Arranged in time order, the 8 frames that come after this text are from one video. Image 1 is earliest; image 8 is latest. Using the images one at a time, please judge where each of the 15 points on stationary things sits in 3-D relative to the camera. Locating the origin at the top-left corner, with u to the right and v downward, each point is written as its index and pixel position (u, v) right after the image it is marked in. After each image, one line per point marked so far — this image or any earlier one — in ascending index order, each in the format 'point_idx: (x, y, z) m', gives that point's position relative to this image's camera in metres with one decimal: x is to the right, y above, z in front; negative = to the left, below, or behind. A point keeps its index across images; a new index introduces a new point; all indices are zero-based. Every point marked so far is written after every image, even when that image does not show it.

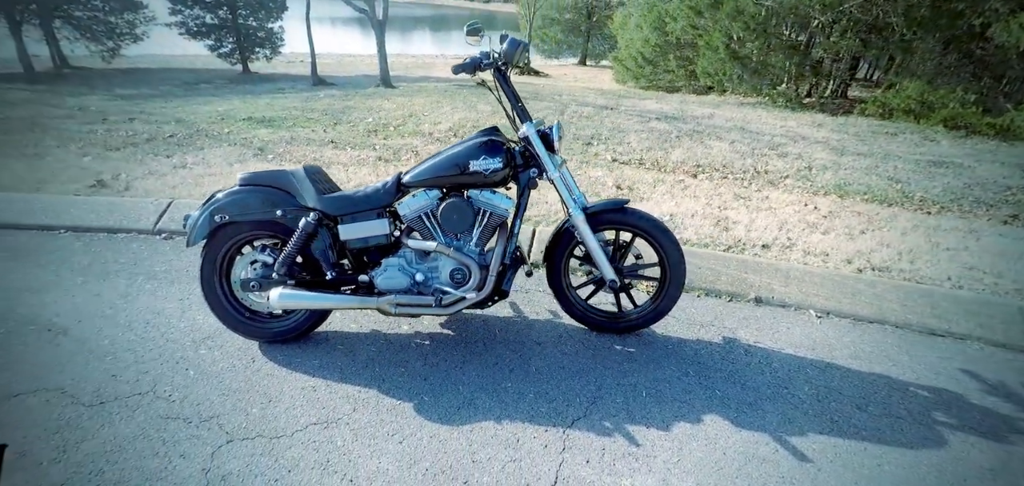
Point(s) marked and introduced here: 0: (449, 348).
0: (-0.4, -0.6, +3.0) m
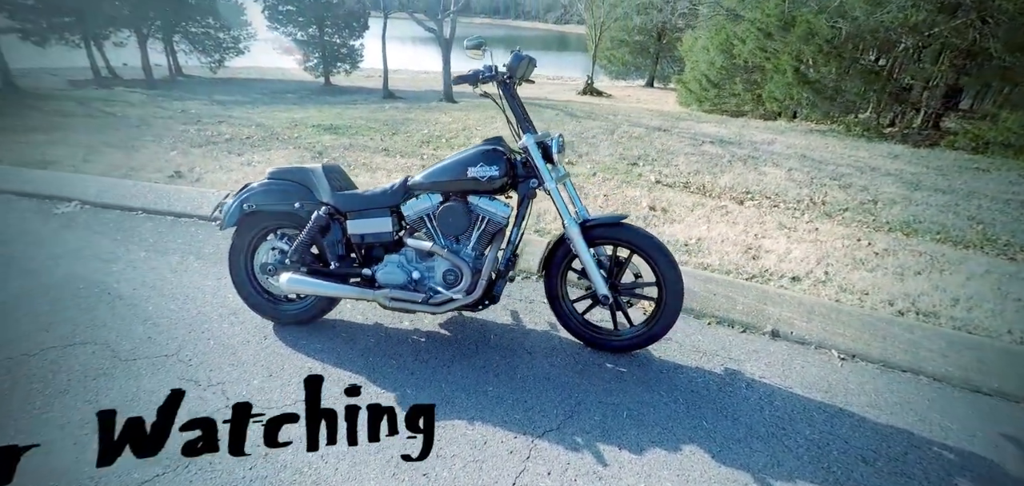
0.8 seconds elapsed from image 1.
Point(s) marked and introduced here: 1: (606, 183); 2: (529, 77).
0: (-0.4, -0.6, +3.1) m
1: (+0.9, +0.6, +5.7) m
2: (+0.1, +0.9, +2.9) m
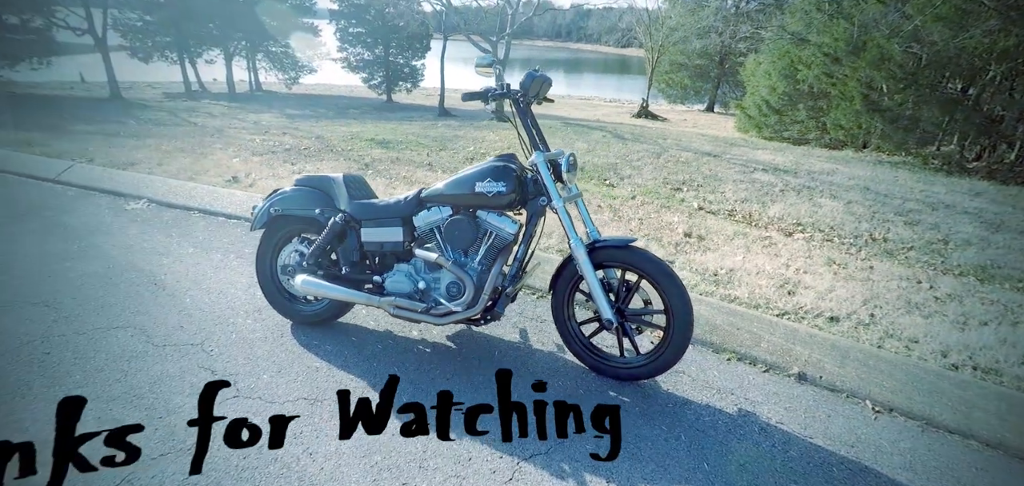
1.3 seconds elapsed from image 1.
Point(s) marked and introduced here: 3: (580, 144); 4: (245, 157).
0: (-0.4, -0.7, +3.1) m
1: (+1.3, +0.4, +5.6) m
2: (+0.2, +0.8, +2.9) m
3: (+0.9, +1.4, +7.8) m
4: (-3.1, +1.0, +6.2) m
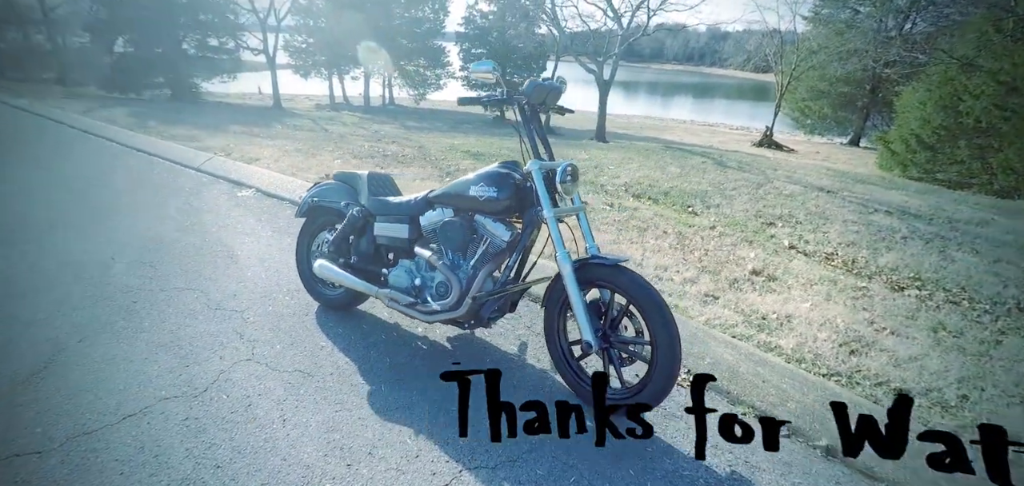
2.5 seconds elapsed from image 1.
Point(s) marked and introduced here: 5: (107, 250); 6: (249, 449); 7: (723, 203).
0: (-0.5, -0.7, +3.2) m
1: (+1.9, 0.0, +5.2) m
2: (+0.2, +0.7, +2.9) m
3: (+2.2, +1.0, +7.4) m
4: (-2.1, +1.1, +6.9) m
5: (-3.3, -0.1, +4.4) m
6: (-1.2, -1.0, +2.6) m
7: (+2.5, +0.4, +6.3) m
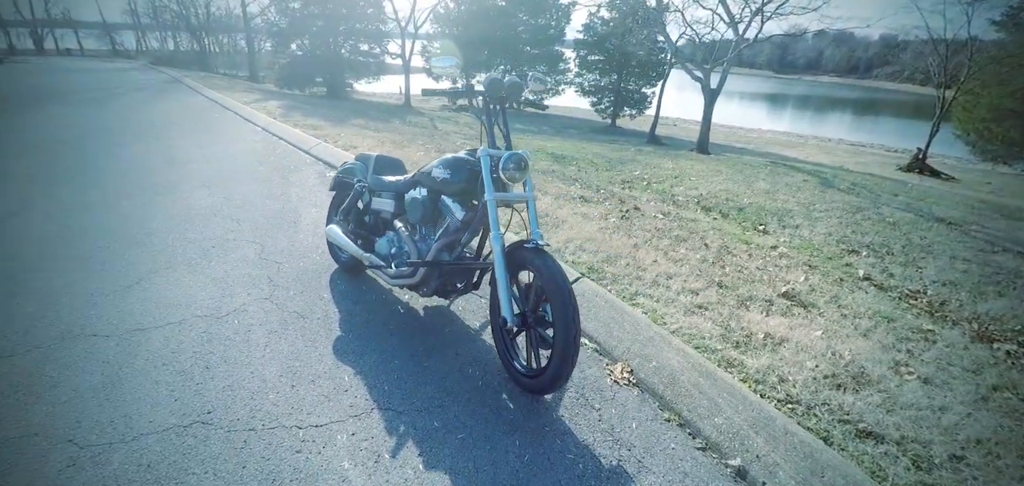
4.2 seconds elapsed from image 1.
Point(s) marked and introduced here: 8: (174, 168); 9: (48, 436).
0: (-0.7, -0.5, +3.4) m
1: (+2.2, -0.1, +4.7) m
2: (0.0, +0.8, +3.0) m
3: (+3.2, +0.7, +6.8) m
4: (-1.1, +1.3, +7.5) m
5: (-3.0, +0.4, +5.4) m
6: (-1.6, -0.7, +3.1) m
7: (+3.1, +0.2, +5.7) m
8: (-4.0, +0.8, +6.3) m
9: (-2.2, -0.9, +2.5) m
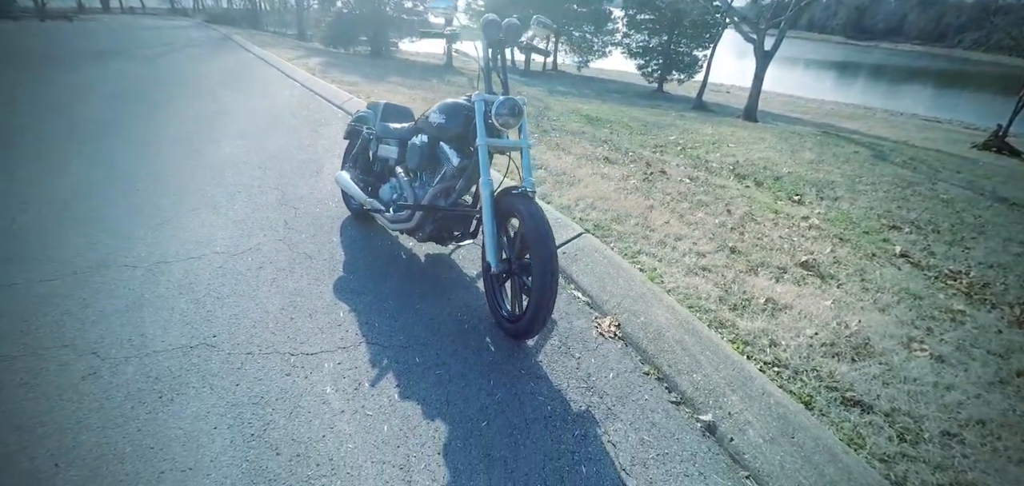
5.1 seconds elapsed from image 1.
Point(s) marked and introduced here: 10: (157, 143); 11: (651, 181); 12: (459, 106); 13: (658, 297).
0: (-0.7, -0.2, +3.5) m
1: (+2.4, +0.1, +4.5) m
2: (+0.1, +1.1, +2.9) m
3: (+3.5, +1.0, +6.5) m
4: (-0.6, +1.9, +7.4) m
5: (-2.8, +0.9, +5.6) m
6: (-1.7, -0.3, +3.3) m
7: (+3.3, +0.4, +5.4) m
8: (-3.7, +1.5, +6.6) m
9: (-2.3, -0.6, +2.8) m
10: (-3.8, +1.1, +5.7) m
11: (+1.3, +0.6, +5.1) m
12: (-0.3, +0.8, +3.0) m
13: (+0.8, -0.3, +2.9) m
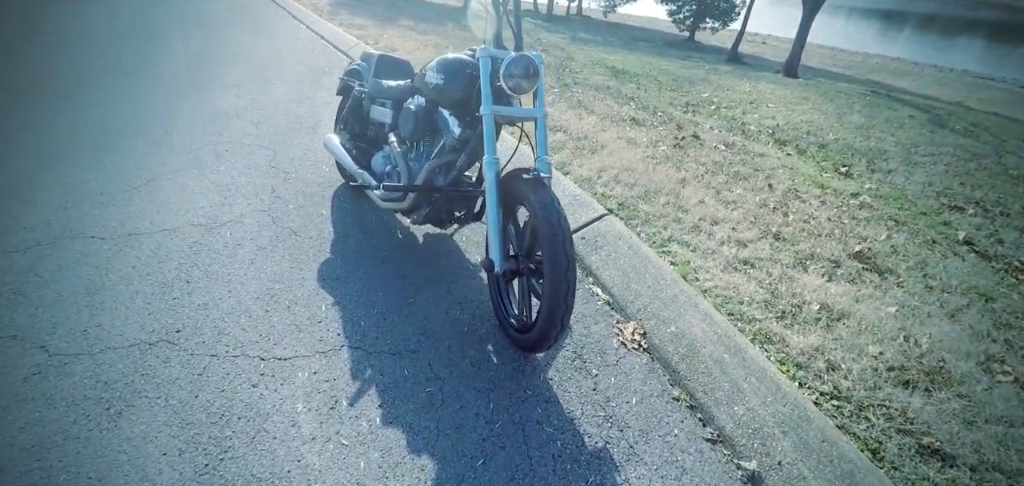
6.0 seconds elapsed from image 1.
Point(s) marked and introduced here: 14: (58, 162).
0: (-0.6, 0.0, +3.1) m
1: (+2.4, +0.2, +4.0) m
2: (+0.1, +1.2, +2.4) m
3: (+3.7, +1.3, +5.8) m
4: (-0.4, +2.3, +6.8) m
5: (-2.6, +1.3, +5.1) m
6: (-1.6, -0.2, +2.9) m
7: (+3.4, +0.6, +4.8) m
8: (-3.5, +2.0, +6.1) m
9: (-2.3, -0.5, +2.4) m
10: (-3.6, +1.5, +5.3) m
11: (+1.4, +0.8, +4.5) m
12: (-0.2, +0.8, +2.5) m
13: (+0.8, -0.3, +2.5) m
14: (-3.3, +0.6, +3.9) m
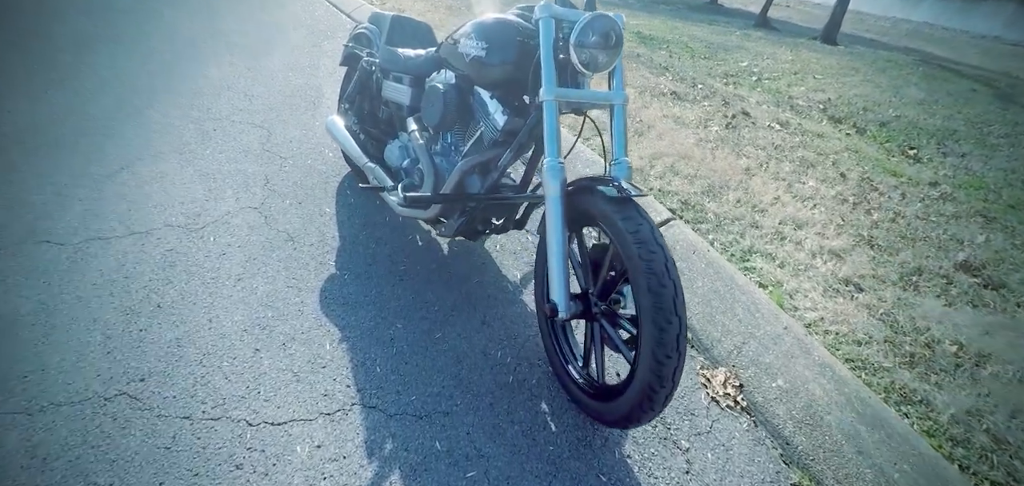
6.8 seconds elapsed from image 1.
0: (-0.4, -0.1, +2.5) m
1: (+2.6, +0.2, +3.4) m
2: (+0.3, +1.1, +1.7) m
3: (+3.9, +1.4, +5.2) m
4: (-0.2, +2.5, +6.1) m
5: (-2.4, +1.4, +4.4) m
6: (-1.4, -0.2, +2.3) m
7: (+3.6, +0.7, +4.2) m
8: (-3.3, +2.2, +5.4) m
9: (-2.0, -0.5, +1.9) m
10: (-3.4, +1.6, +4.6) m
11: (+1.6, +0.8, +3.9) m
12: (0.0, +0.7, +1.8) m
13: (+1.0, -0.4, +1.9) m
14: (-3.1, +0.6, +3.3) m
